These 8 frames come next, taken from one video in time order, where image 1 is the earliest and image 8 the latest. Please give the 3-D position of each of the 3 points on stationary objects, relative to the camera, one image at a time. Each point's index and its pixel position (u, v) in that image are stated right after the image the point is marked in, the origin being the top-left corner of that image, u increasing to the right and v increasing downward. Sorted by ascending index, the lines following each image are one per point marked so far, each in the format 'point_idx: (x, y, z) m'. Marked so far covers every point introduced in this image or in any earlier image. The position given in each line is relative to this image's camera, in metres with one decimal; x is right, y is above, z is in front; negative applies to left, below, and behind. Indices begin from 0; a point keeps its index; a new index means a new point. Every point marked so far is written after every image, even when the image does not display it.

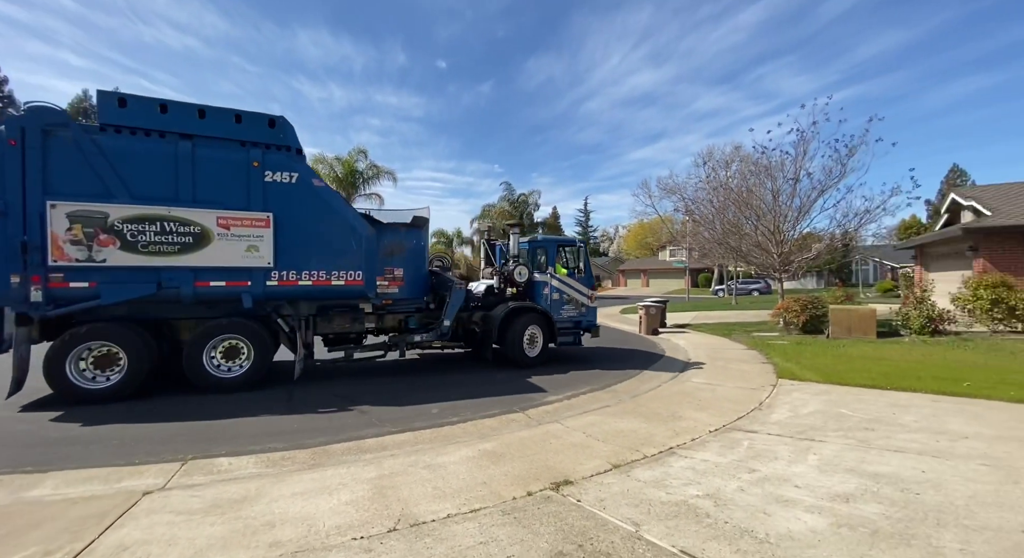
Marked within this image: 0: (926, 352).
0: (+9.1, -1.6, +10.4) m
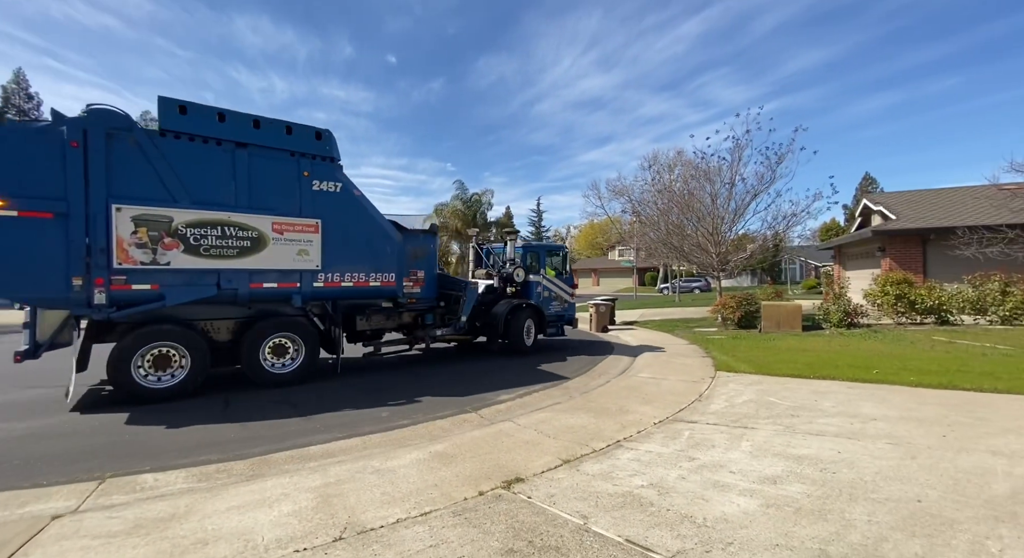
0: (+7.9, -1.5, +11.4) m
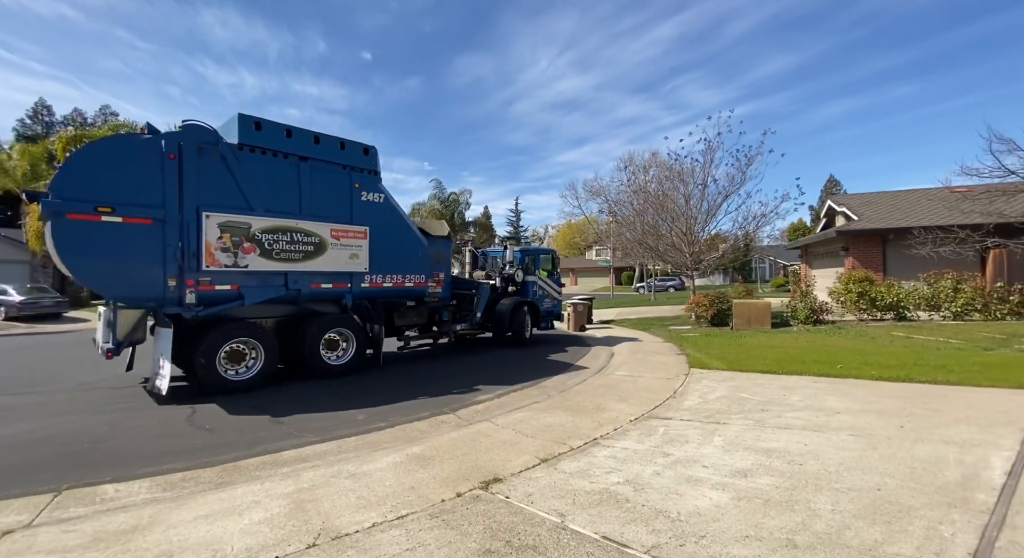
0: (+7.4, -1.5, +11.8) m
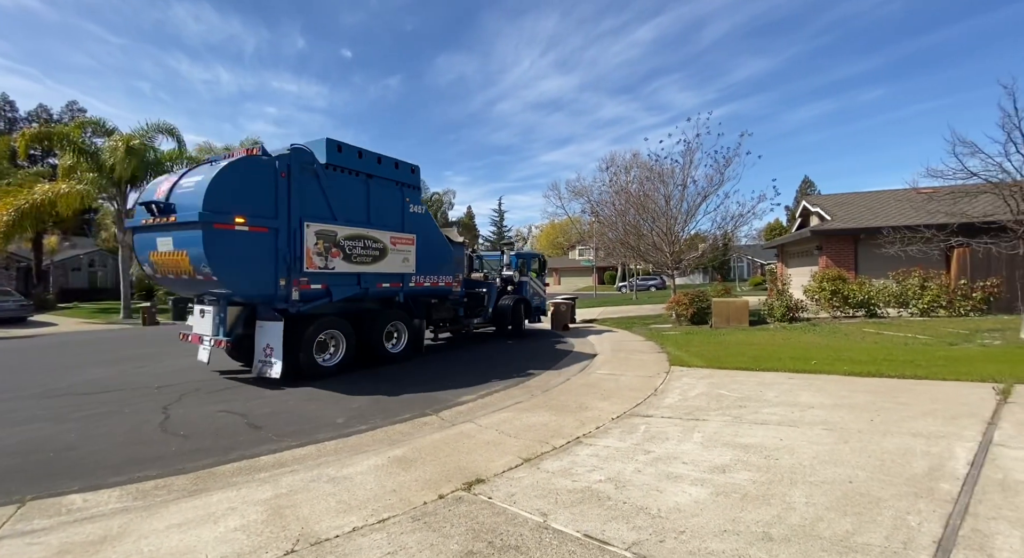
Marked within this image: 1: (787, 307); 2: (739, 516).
0: (+6.9, -1.5, +12.1) m
1: (+8.1, -0.8, +14.0) m
2: (+1.5, -1.5, +3.1) m
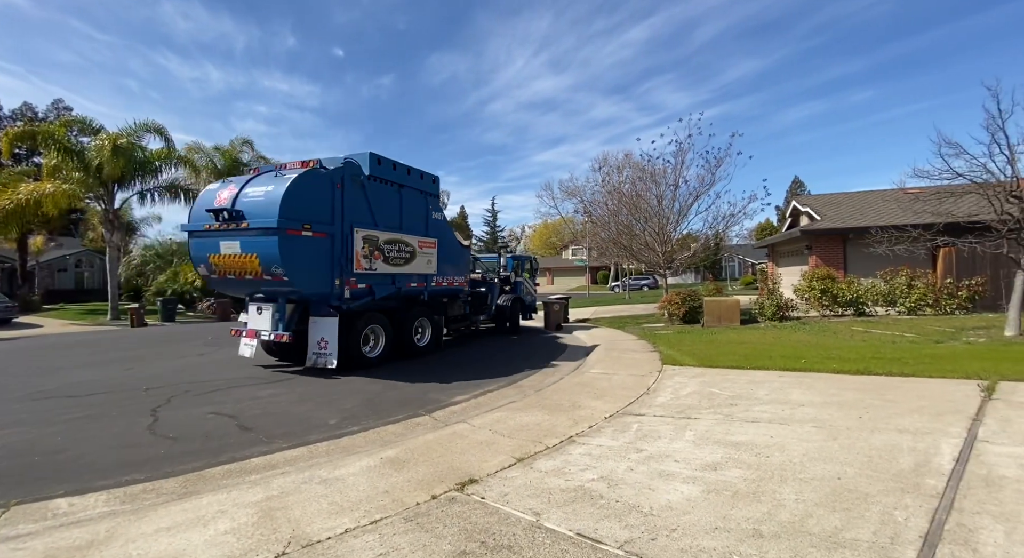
0: (+6.7, -1.4, +12.2) m
1: (+7.8, -0.8, +14.1) m
2: (+1.4, -1.5, +3.1) m
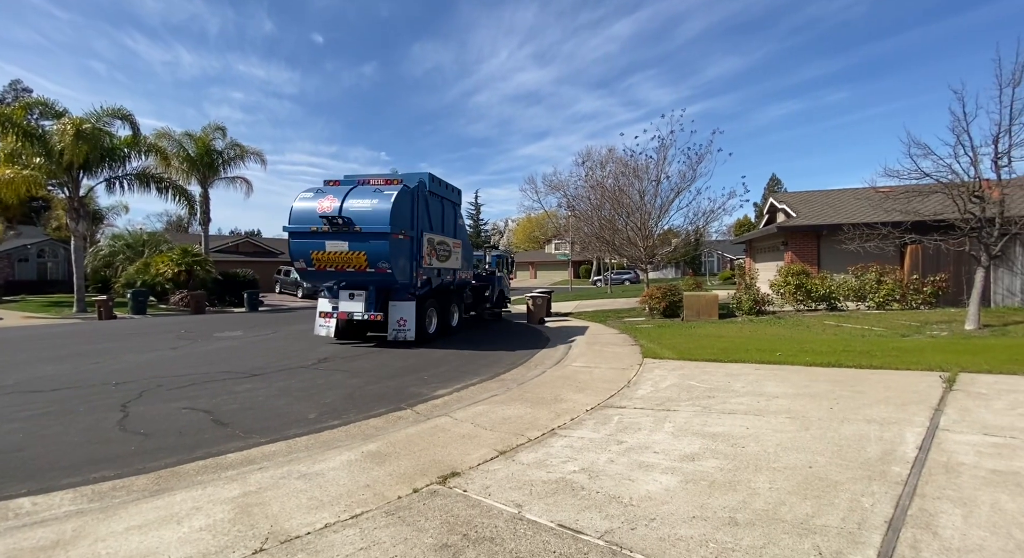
0: (+6.2, -1.3, +12.4) m
1: (+7.3, -0.7, +14.5) m
2: (+1.3, -1.5, +3.2) m
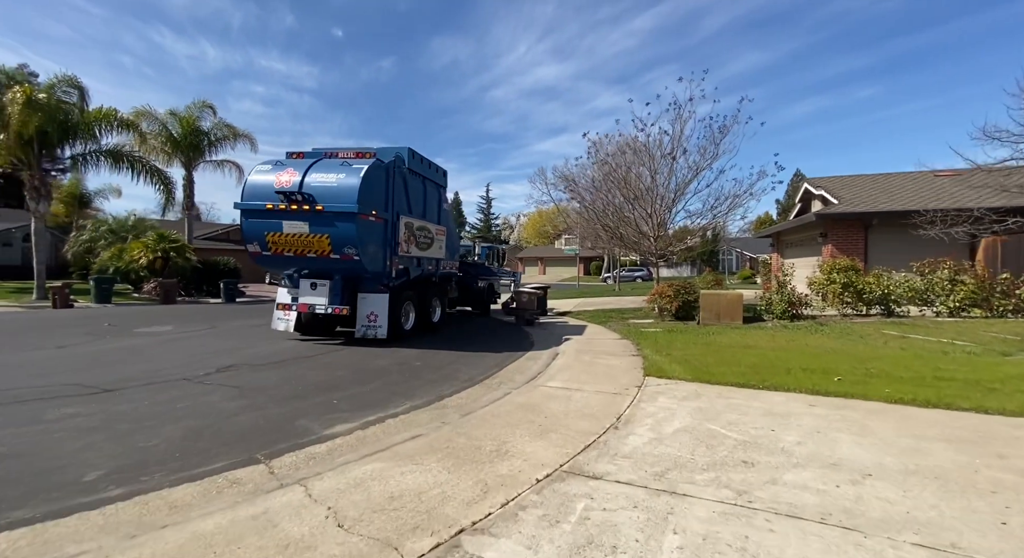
0: (+5.7, -1.2, +9.8) m
1: (+6.8, -0.6, +11.8) m
2: (+0.5, -1.4, +0.7) m
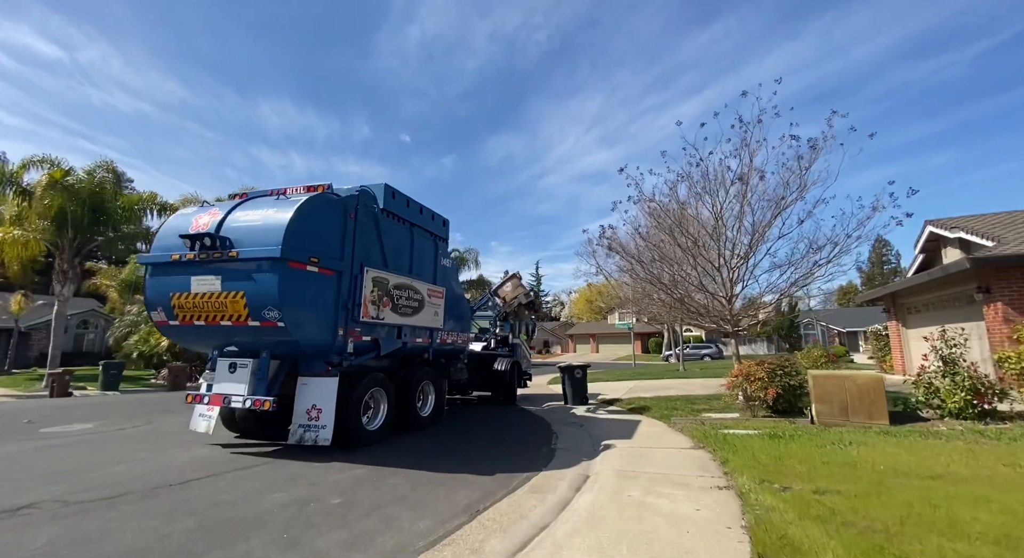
0: (+5.6, -2.0, +5.5) m
1: (+7.0, -1.7, +7.4) m
2: (-0.6, -0.9, -2.8) m
